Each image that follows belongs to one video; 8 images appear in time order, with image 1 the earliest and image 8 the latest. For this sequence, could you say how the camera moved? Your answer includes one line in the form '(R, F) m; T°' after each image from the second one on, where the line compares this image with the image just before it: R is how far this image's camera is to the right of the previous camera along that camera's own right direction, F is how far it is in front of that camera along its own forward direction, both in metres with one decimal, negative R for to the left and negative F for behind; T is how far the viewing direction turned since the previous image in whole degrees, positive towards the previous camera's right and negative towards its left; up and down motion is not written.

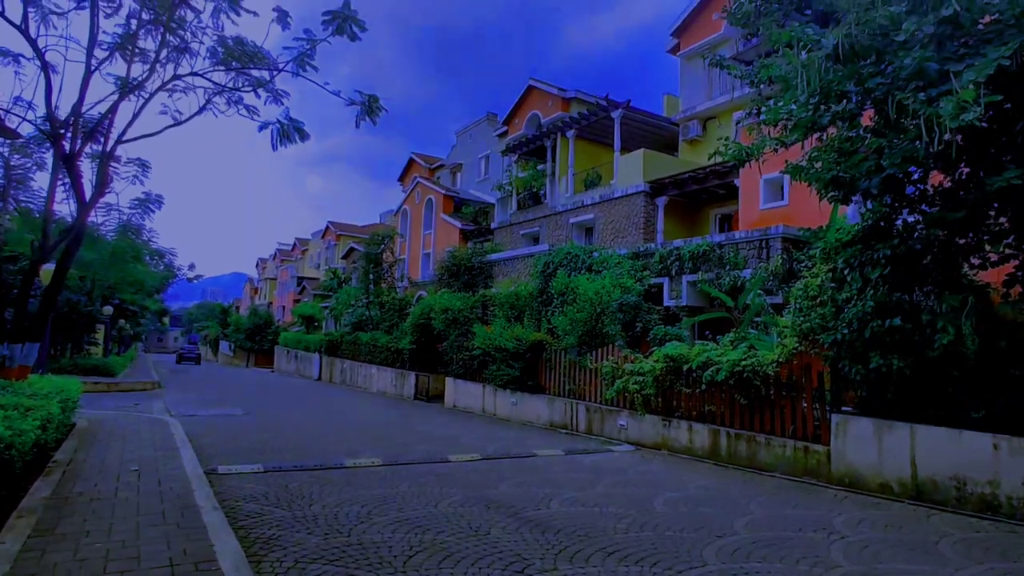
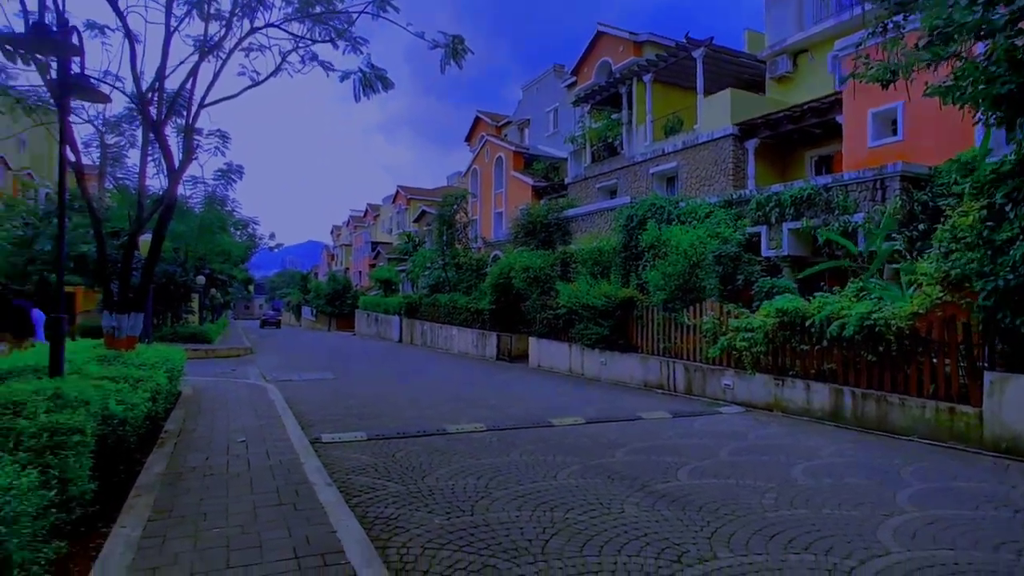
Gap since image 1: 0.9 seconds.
(-0.4, +0.6) m; -6°
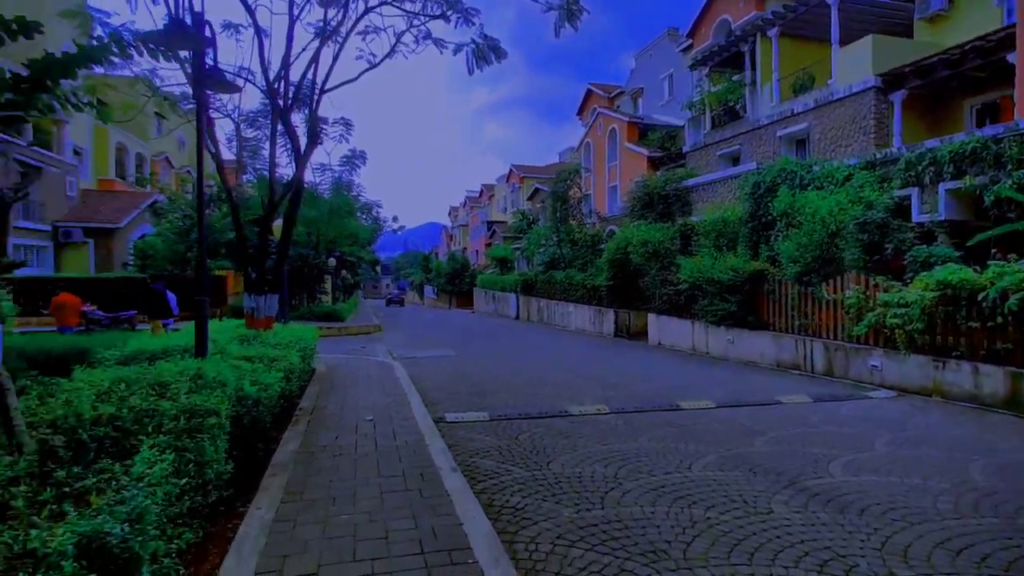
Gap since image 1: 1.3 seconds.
(-0.1, +0.3) m; -10°
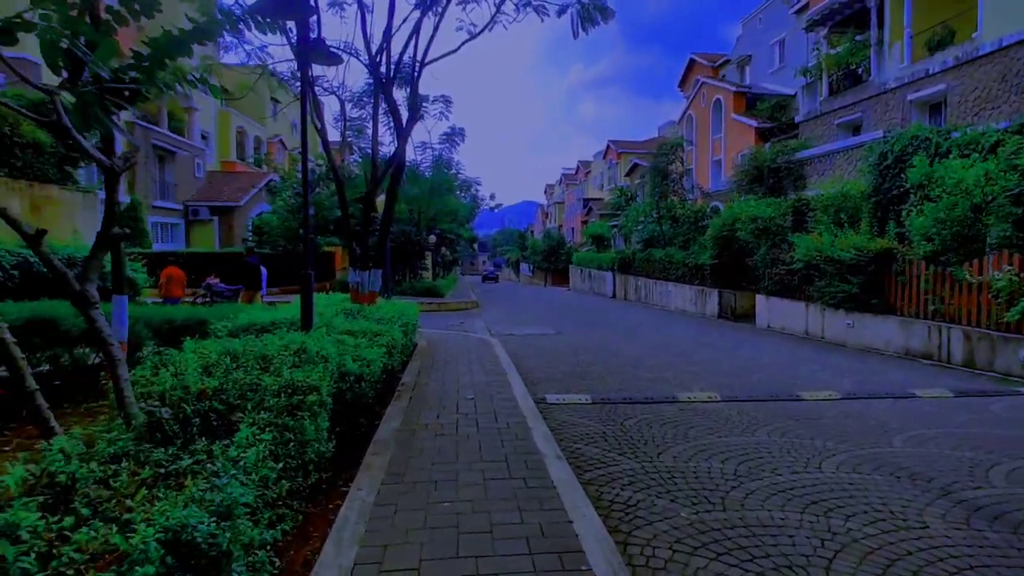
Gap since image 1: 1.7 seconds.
(-0.1, +0.3) m; -8°
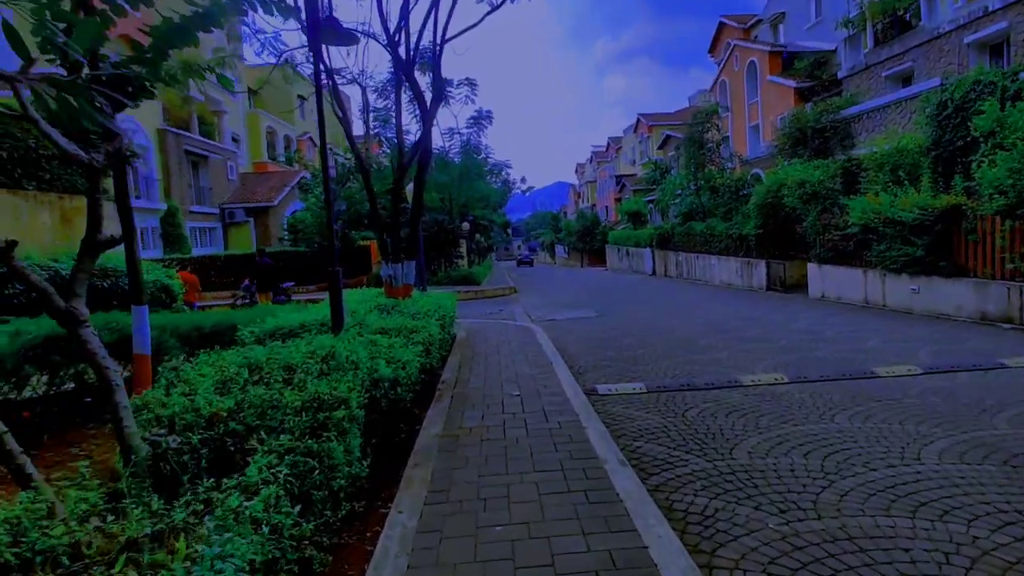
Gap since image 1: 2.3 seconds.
(-0.1, +0.5) m; -3°
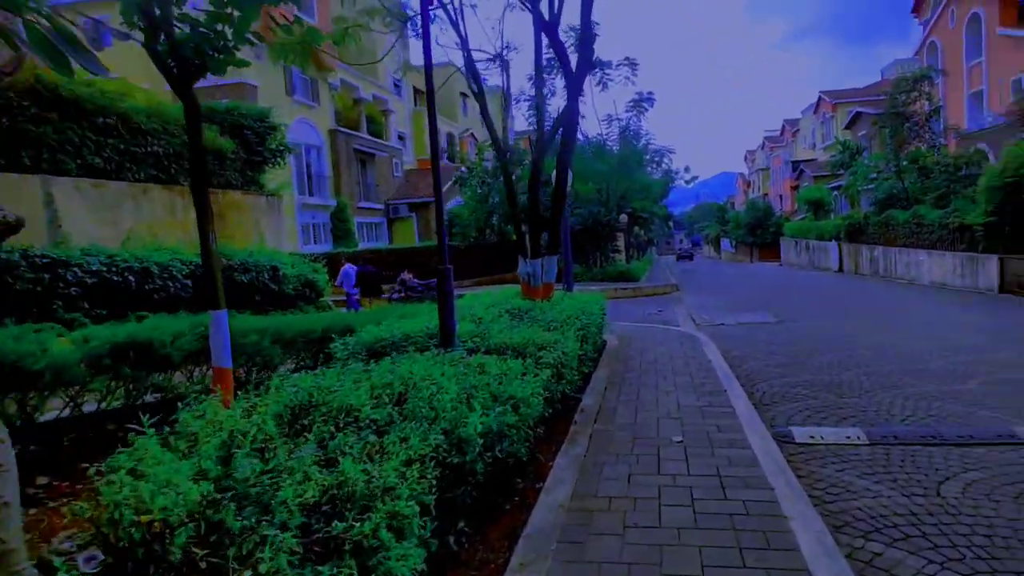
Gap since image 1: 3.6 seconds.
(0.0, +1.4) m; -14°
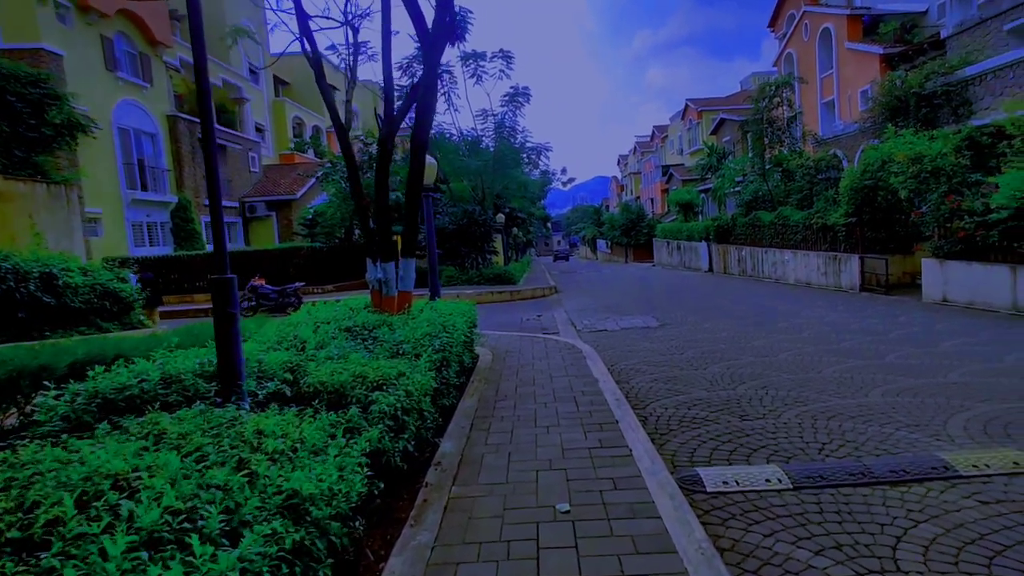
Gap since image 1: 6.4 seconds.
(+0.3, +1.3) m; +11°
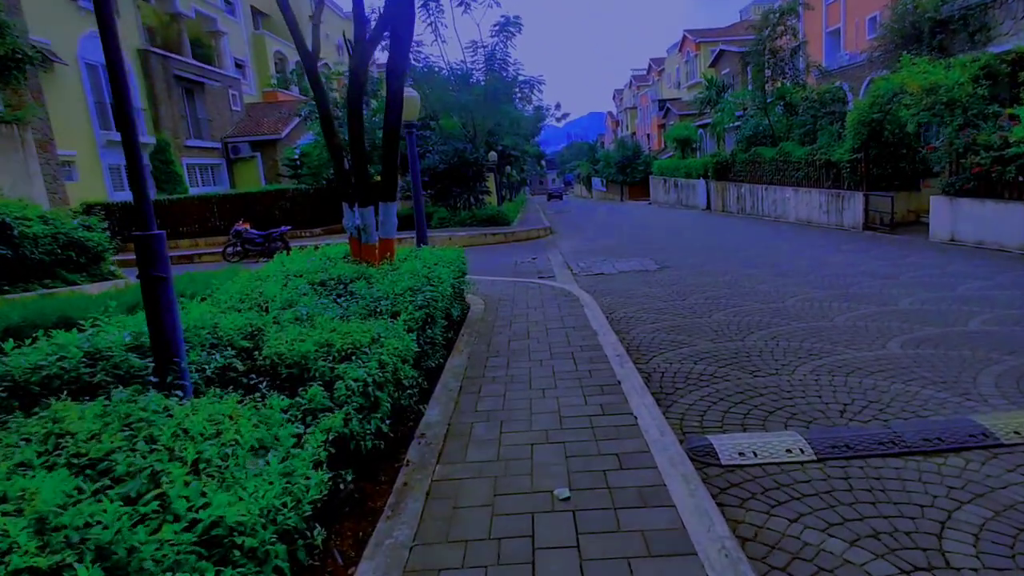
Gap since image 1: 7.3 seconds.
(0.0, +0.5) m; 0°
